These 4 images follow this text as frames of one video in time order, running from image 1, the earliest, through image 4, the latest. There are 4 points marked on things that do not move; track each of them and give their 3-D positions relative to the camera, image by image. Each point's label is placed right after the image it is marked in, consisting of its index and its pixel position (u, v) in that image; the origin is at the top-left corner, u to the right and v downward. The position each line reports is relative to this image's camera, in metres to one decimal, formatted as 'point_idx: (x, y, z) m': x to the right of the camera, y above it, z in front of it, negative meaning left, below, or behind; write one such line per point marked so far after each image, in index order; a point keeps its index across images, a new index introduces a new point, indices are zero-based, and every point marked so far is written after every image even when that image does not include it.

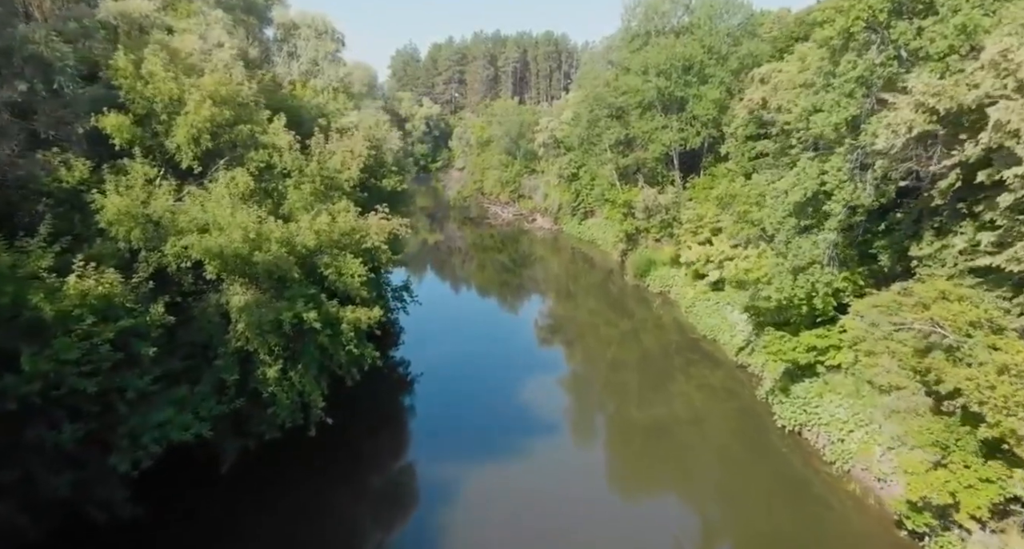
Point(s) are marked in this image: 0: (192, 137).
0: (-7.6, +3.3, +16.3) m
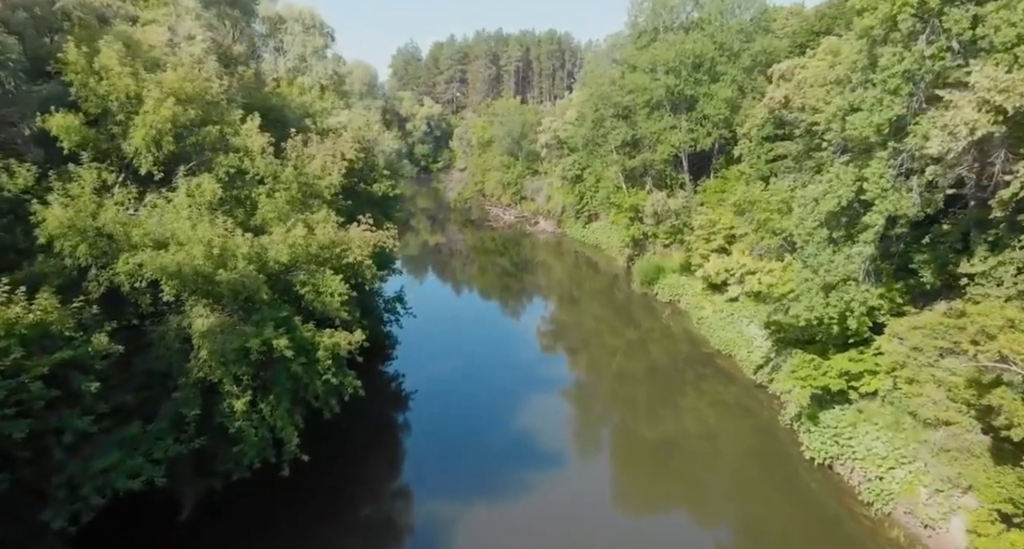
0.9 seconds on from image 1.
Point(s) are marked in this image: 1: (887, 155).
0: (-7.7, +2.9, +14.5) m
1: (+8.0, +2.5, +14.5) m
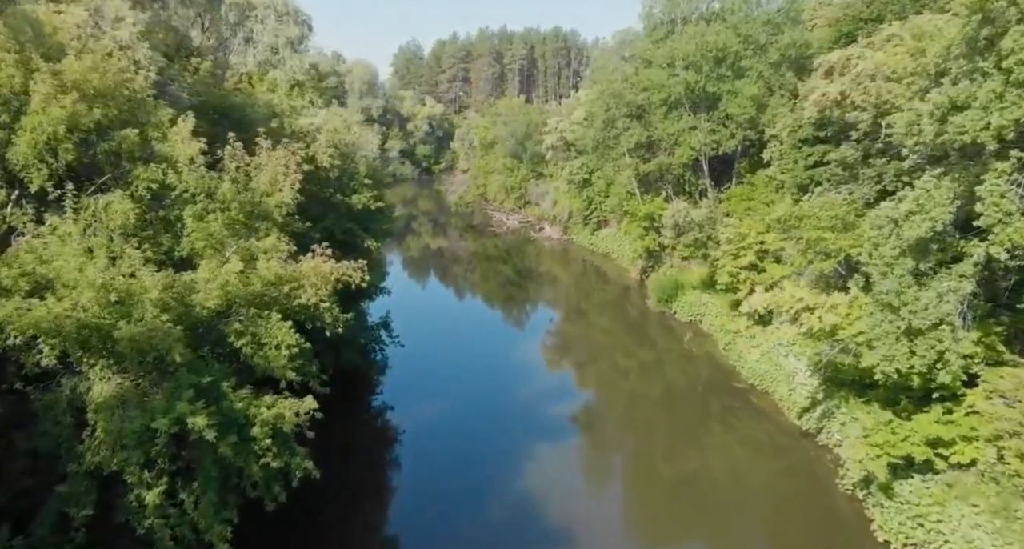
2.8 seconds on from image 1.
0: (-7.7, +2.1, +11.1) m
1: (+8.0, +1.8, +11.0) m
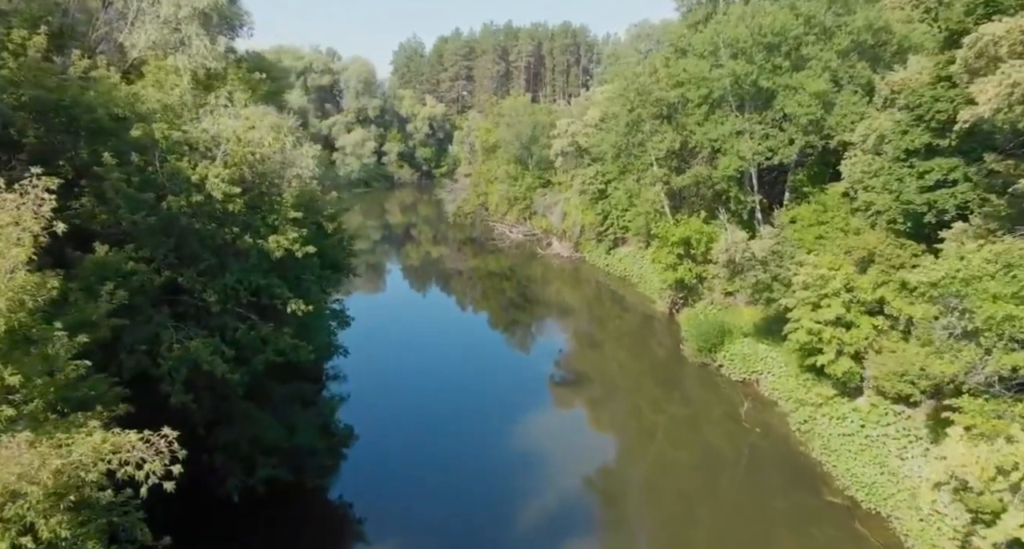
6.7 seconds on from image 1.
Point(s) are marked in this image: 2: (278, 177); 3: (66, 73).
0: (-7.8, +0.5, +4.4) m
1: (+7.8, +0.1, +4.2) m
2: (-5.0, +2.1, +14.5) m
3: (-8.5, +3.9, +13.0) m
